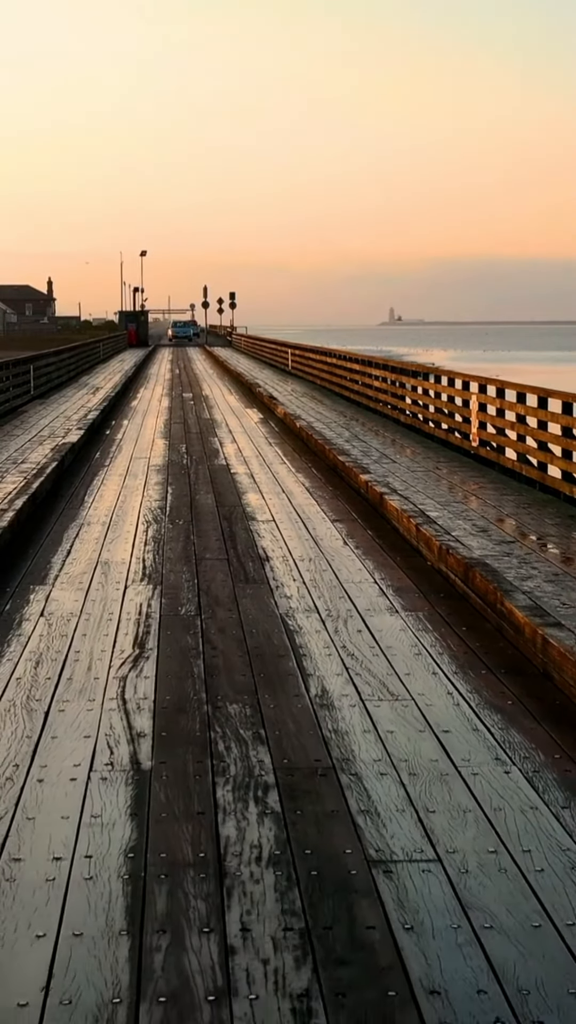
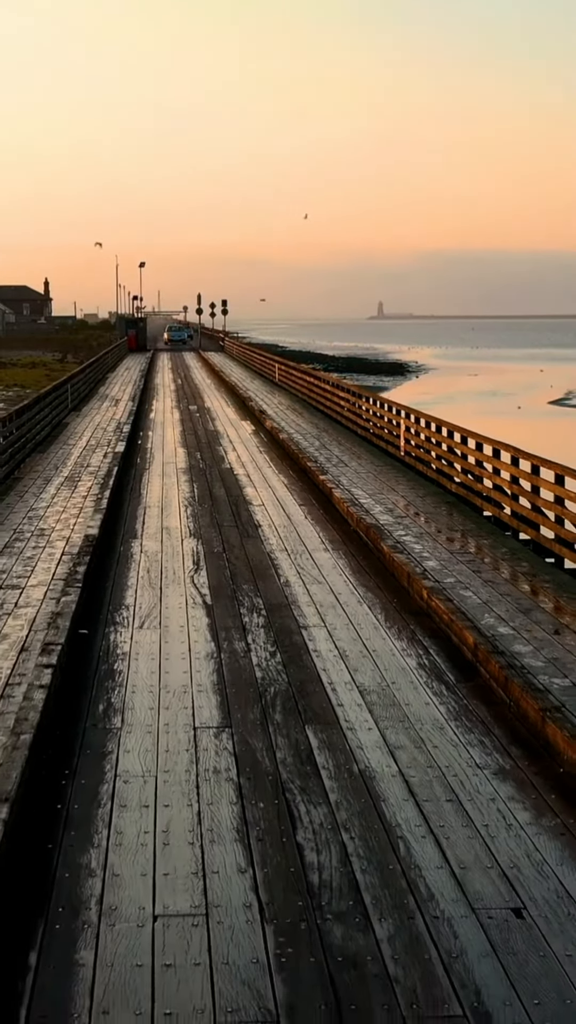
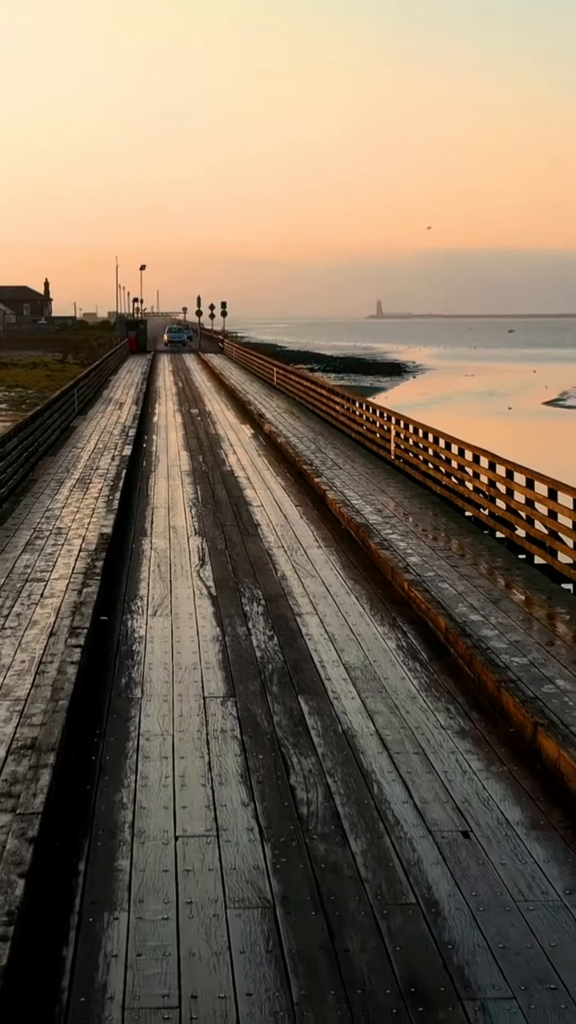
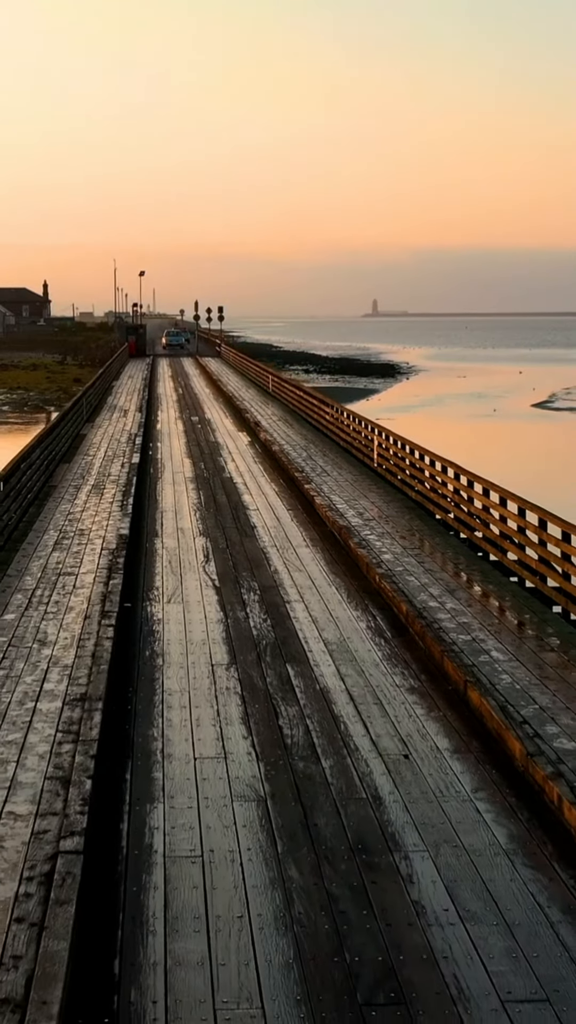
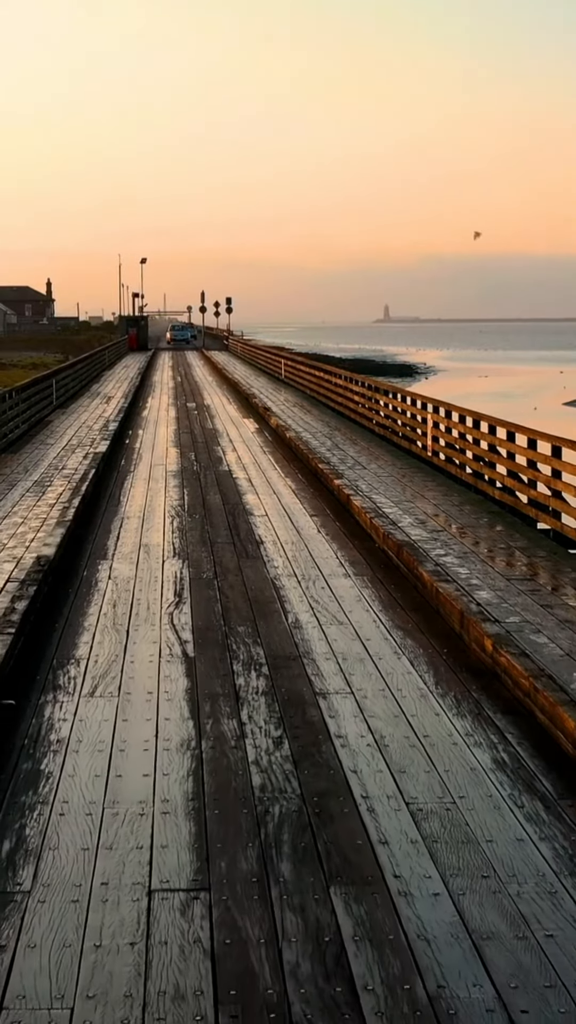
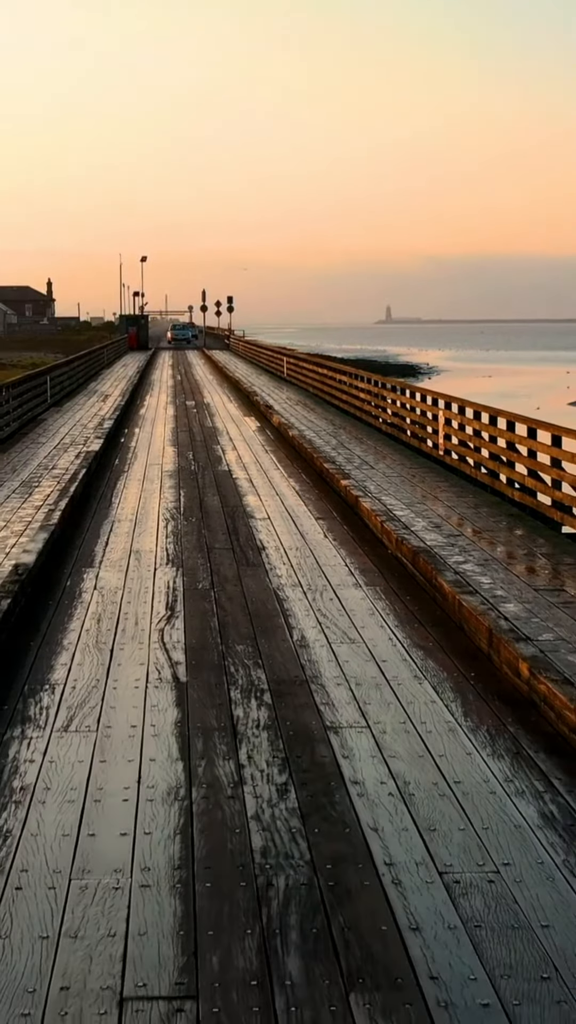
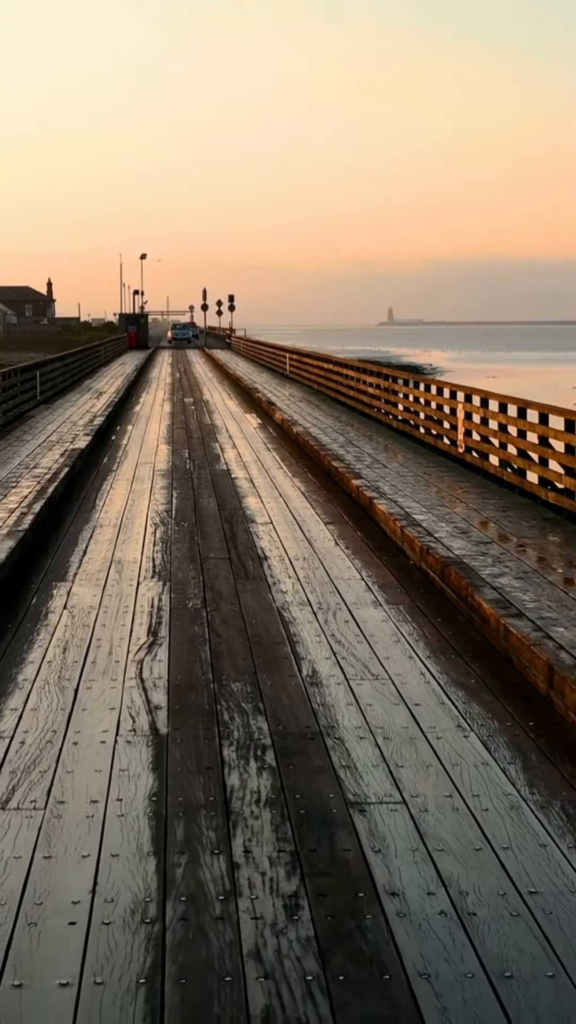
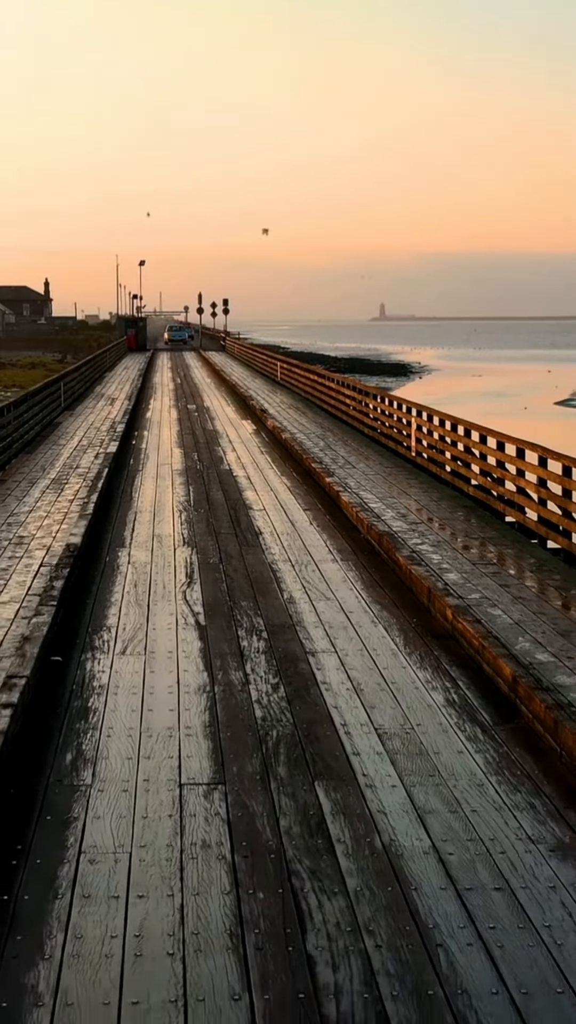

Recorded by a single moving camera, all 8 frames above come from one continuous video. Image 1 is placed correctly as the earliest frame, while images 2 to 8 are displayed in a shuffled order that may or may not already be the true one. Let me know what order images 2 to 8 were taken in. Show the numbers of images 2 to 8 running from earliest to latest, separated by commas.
7, 6, 5, 8, 2, 3, 4
